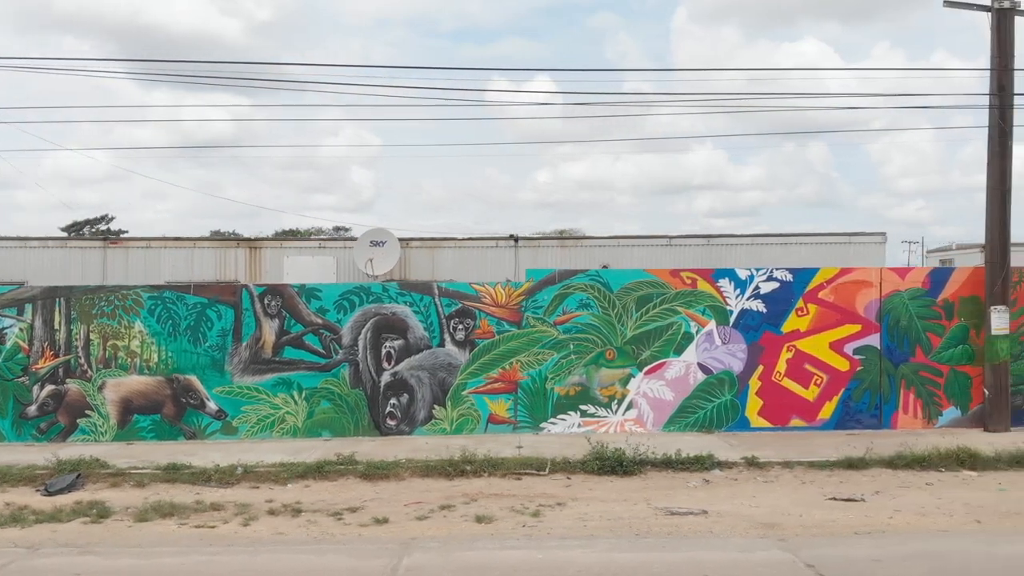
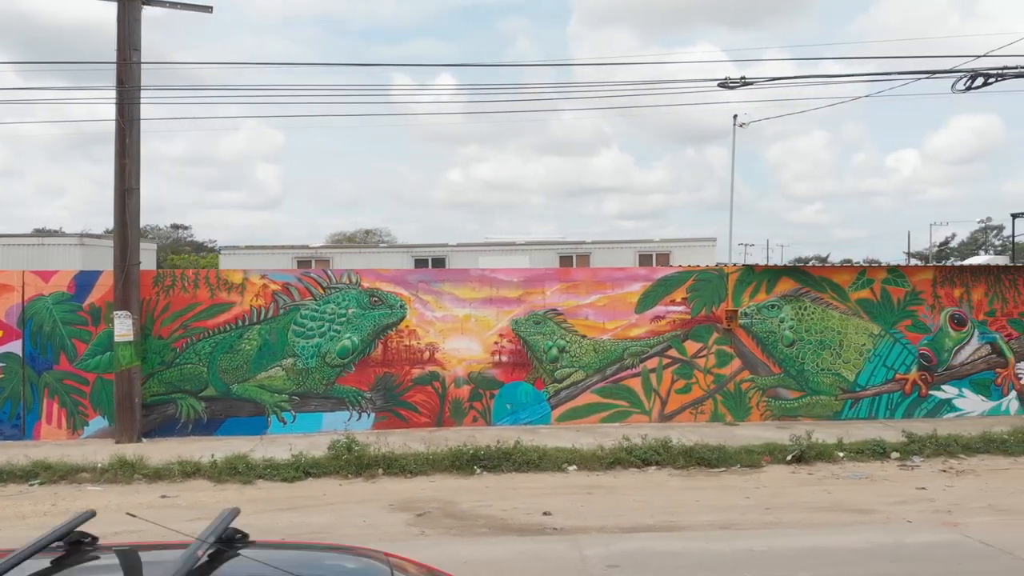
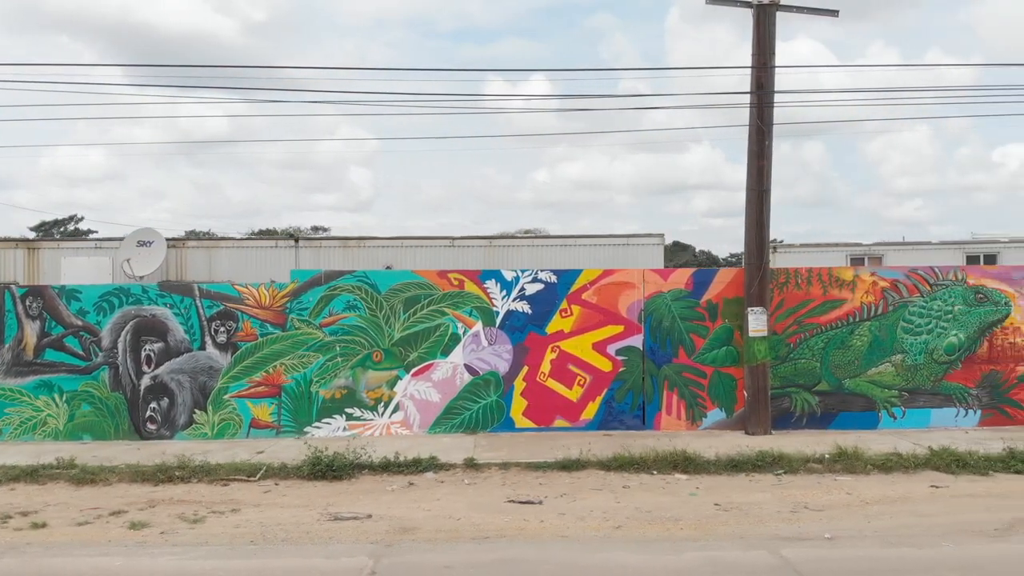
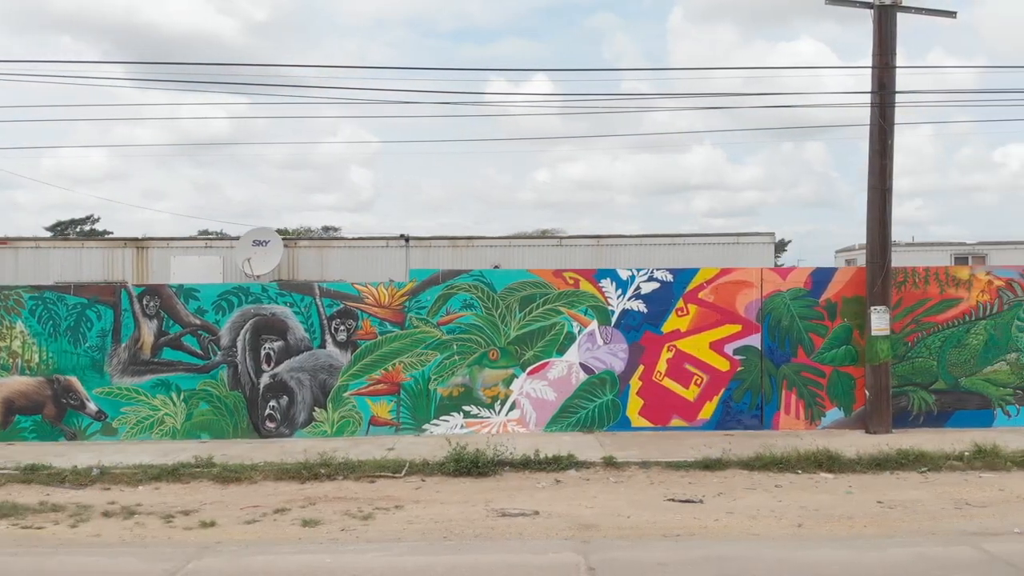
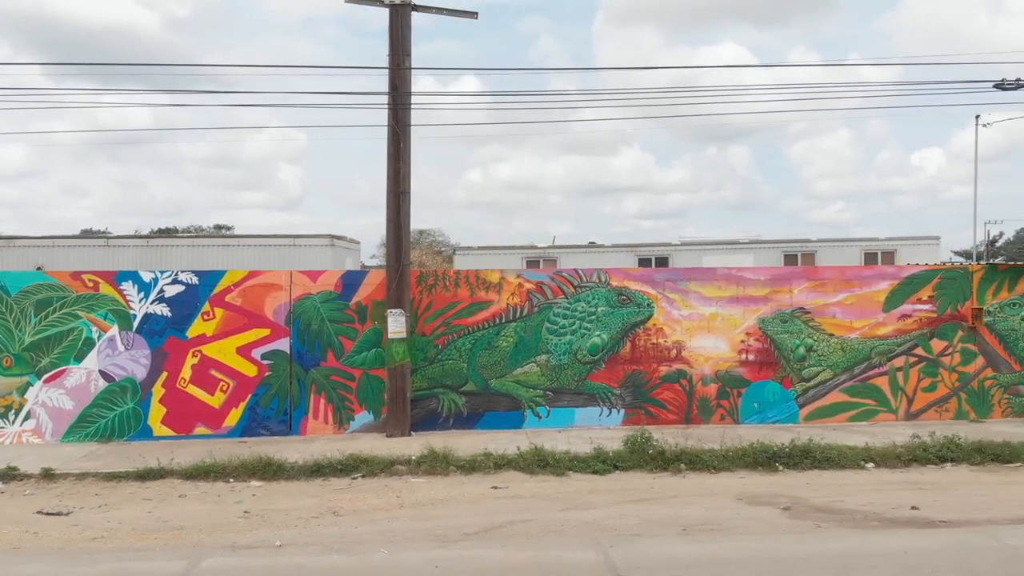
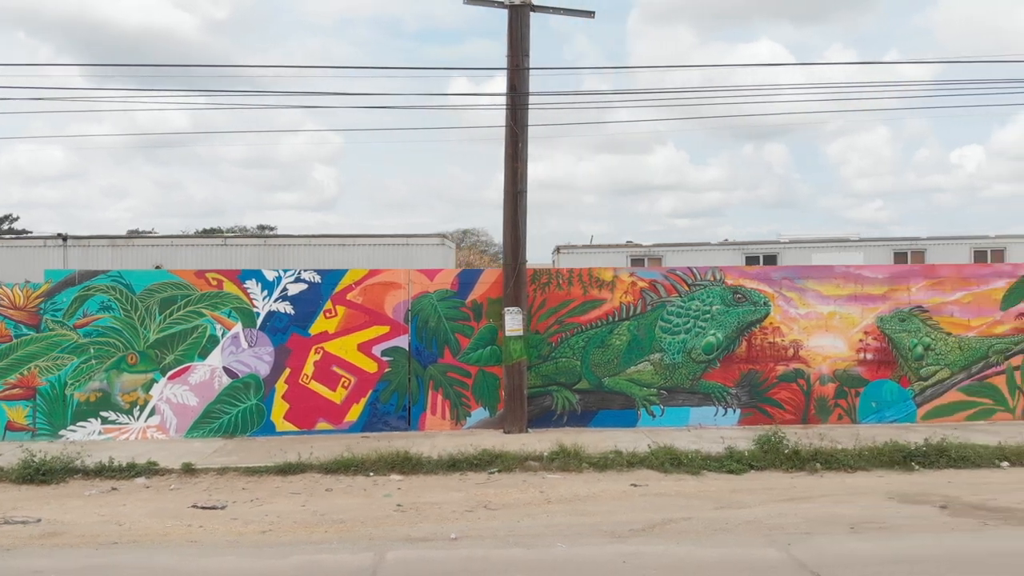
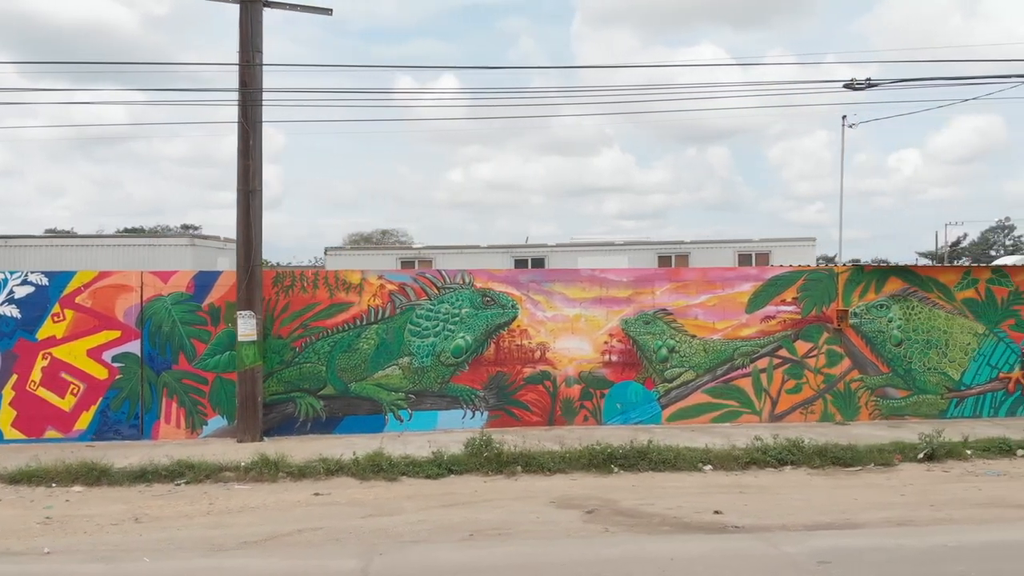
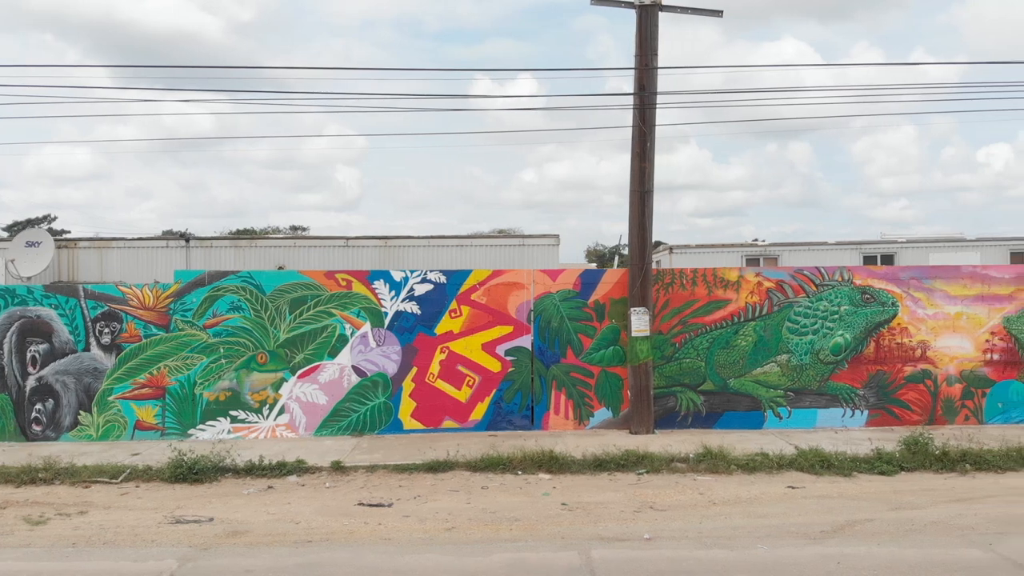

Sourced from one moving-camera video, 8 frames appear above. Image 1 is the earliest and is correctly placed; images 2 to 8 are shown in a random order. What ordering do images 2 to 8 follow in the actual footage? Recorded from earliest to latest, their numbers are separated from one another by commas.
4, 3, 8, 6, 5, 7, 2
